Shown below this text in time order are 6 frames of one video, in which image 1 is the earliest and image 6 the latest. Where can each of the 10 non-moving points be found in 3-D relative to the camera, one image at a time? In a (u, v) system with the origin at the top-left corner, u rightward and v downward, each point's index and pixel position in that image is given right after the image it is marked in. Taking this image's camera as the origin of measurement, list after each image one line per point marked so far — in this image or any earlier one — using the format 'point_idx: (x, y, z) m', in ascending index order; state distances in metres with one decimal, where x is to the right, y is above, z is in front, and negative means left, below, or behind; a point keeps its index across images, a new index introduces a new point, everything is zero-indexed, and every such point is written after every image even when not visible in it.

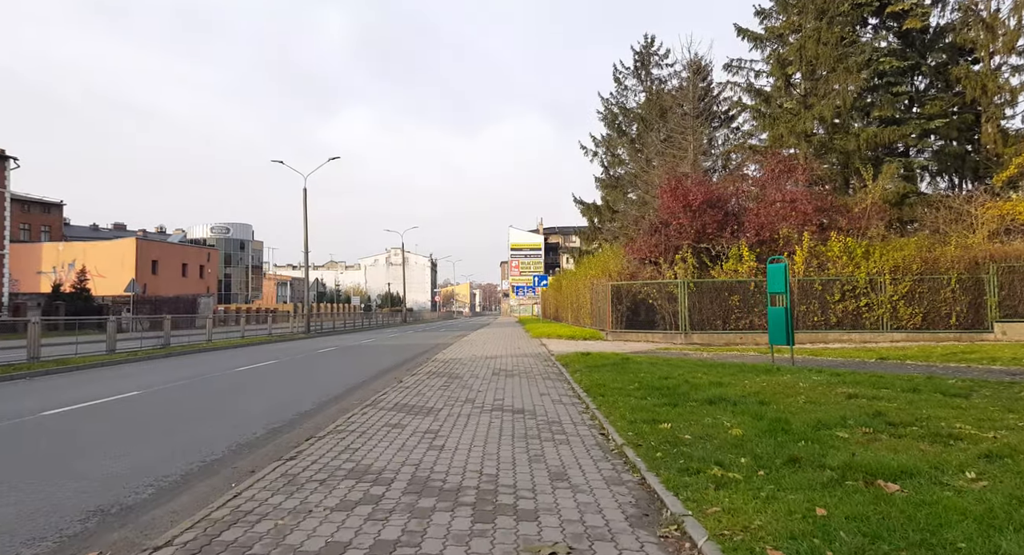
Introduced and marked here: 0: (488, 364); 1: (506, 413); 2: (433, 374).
0: (-0.6, -2.2, +14.8) m
1: (-0.1, -1.8, +7.9) m
2: (-1.7, -2.1, +12.9) m
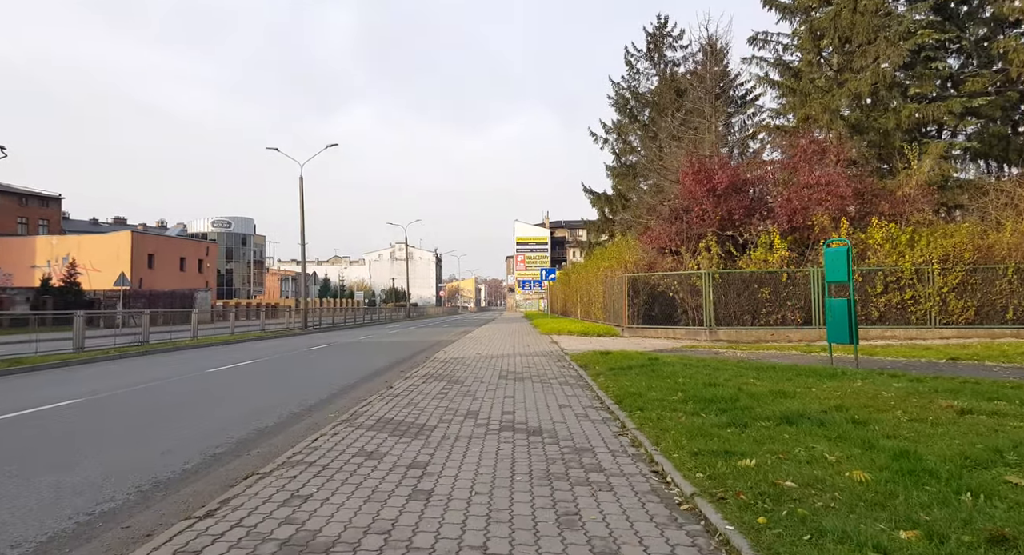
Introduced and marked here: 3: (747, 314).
0: (-0.4, -1.9, +13.0) m
1: (+0.1, -1.6, +6.0) m
2: (-1.5, -1.8, +11.1) m
3: (+8.0, -1.2, +20.0) m
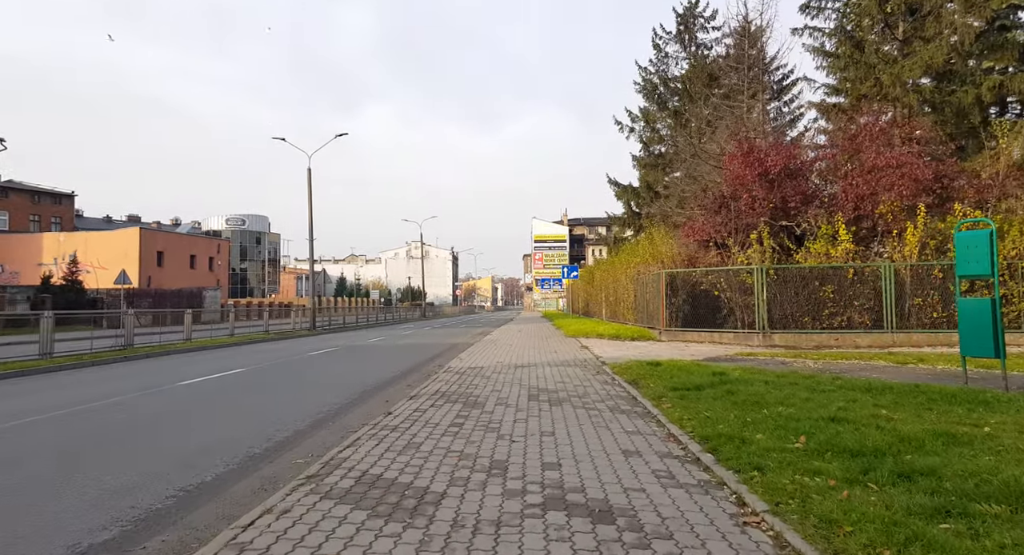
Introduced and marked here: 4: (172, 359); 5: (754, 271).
0: (+0.2, -1.8, +10.7) m
1: (+0.4, -1.5, +3.7) m
2: (-1.0, -1.8, +8.8) m
3: (+8.7, -1.1, +17.4) m
4: (-10.4, -2.5, +18.1) m
5: (+7.3, +0.2, +17.7) m
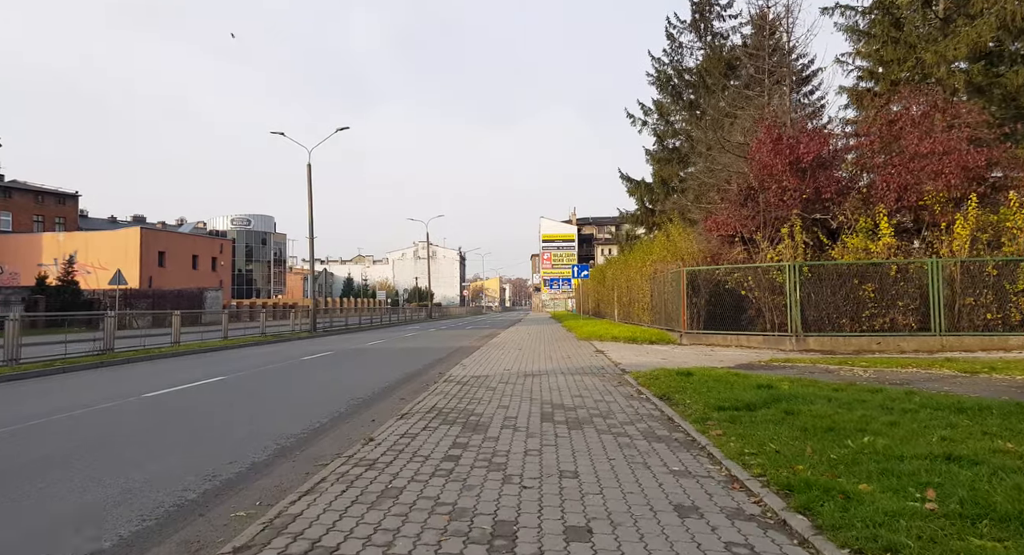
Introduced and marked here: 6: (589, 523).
0: (+0.3, -1.7, +9.3) m
1: (+0.5, -1.5, +2.3) m
2: (-0.9, -1.7, +7.4) m
3: (+8.9, -1.1, +15.9) m
4: (-10.2, -2.5, +16.8) m
5: (+7.5, +0.2, +16.2) m
6: (+0.5, -1.5, +3.7) m
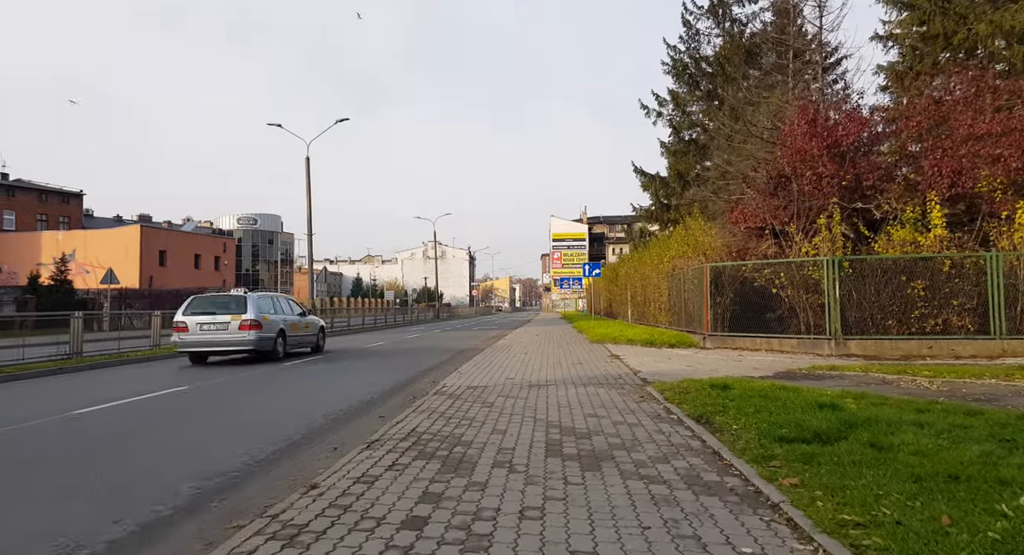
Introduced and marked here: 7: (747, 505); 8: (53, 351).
0: (+0.3, -1.7, +7.7) m
1: (+0.4, -1.4, +0.7) m
2: (-0.9, -1.6, +5.8) m
3: (+9.0, -1.0, +14.1) m
4: (-10.0, -2.4, +15.4) m
5: (+7.6, +0.3, +14.5) m
6: (+0.4, -1.4, +2.1) m
7: (+1.5, -1.5, +3.9) m
8: (-12.1, -2.0, +15.8) m
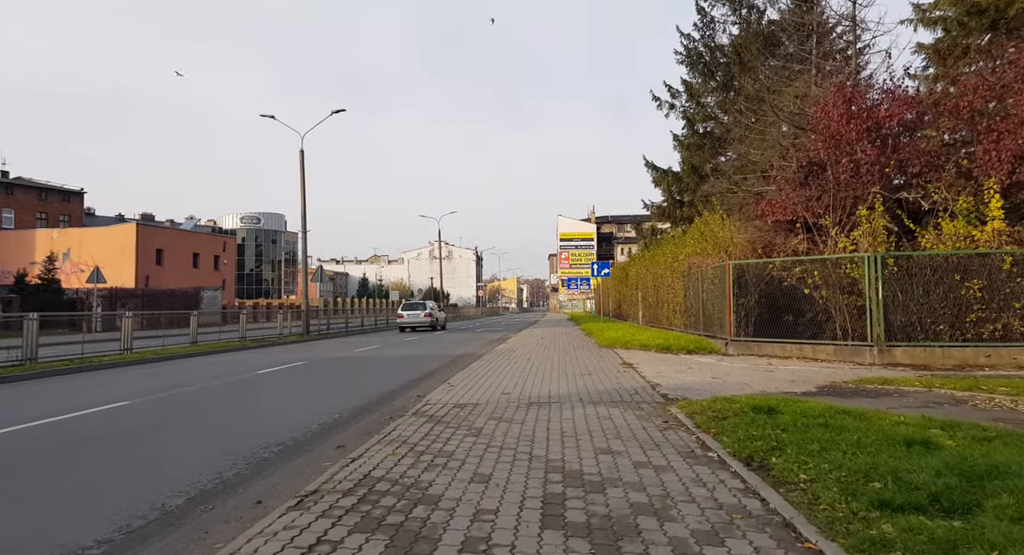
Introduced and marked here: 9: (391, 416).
0: (+0.2, -1.6, +6.1) m
1: (+0.2, -1.3, -0.9) m
2: (-1.0, -1.6, +4.2) m
3: (+9.0, -0.9, +12.4) m
4: (-10.0, -2.4, +13.9) m
5: (+7.6, +0.4, +12.8) m
6: (+0.2, -1.4, +0.5) m
7: (+1.4, -1.4, +2.3) m
8: (-12.1, -1.9, +14.4) m
9: (-1.6, -1.8, +7.7) m
